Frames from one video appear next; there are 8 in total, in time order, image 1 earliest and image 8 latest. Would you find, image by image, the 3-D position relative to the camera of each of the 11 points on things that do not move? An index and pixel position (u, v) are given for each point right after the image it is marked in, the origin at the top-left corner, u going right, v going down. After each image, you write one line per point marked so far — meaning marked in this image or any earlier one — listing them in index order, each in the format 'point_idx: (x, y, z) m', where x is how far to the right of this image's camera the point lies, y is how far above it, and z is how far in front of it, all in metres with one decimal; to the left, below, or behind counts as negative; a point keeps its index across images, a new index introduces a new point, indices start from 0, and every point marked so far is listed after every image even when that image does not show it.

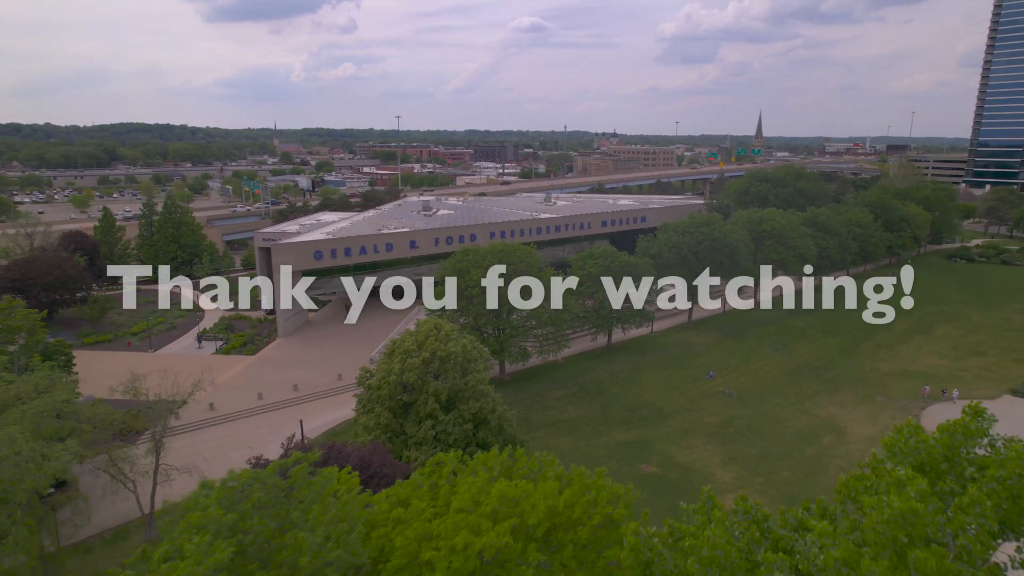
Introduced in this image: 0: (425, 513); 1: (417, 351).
0: (-1.1, -2.8, +7.9) m
1: (-2.7, -1.8, +19.1) m
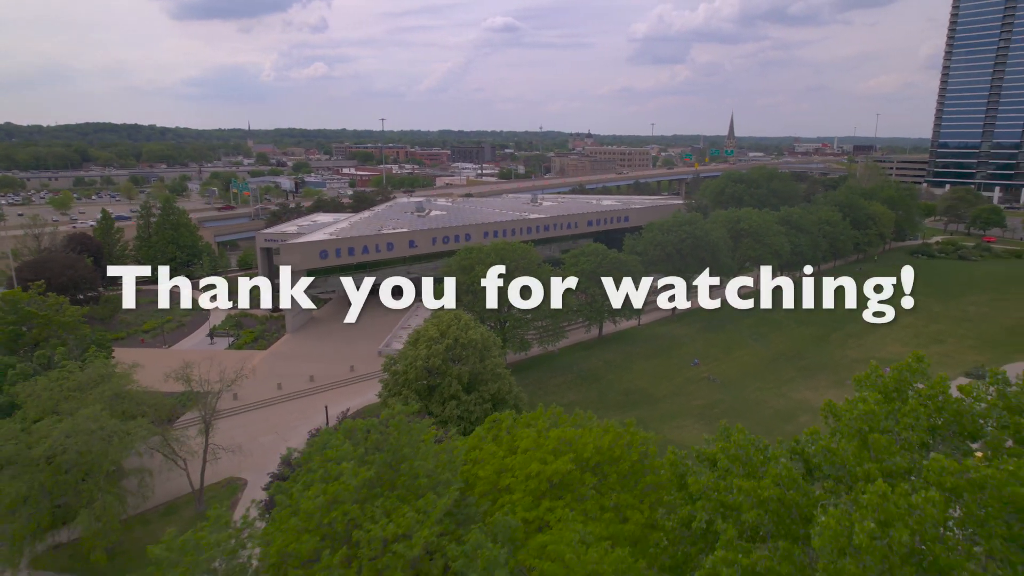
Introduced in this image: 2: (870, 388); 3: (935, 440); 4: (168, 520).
0: (-0.2, -2.6, +10.1) m
1: (-2.3, -1.6, +21.2) m
2: (+4.5, -1.4, +9.0) m
3: (+5.1, -2.0, +7.4) m
4: (-9.9, -6.6, +18.6) m
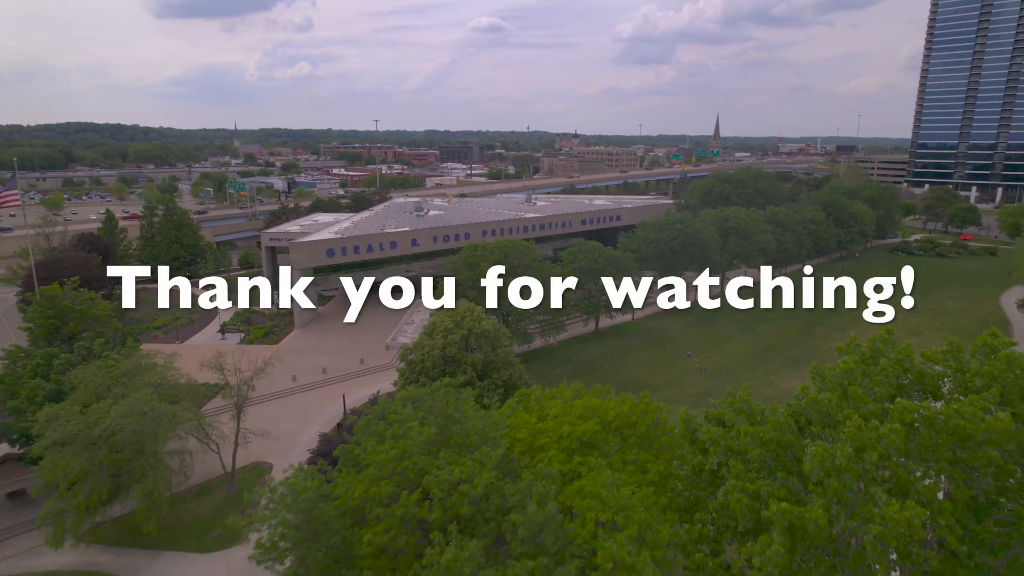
0: (+0.3, -2.4, +11.6) m
1: (-2.0, -1.4, +22.7) m
2: (+5.1, -1.2, +10.7) m
3: (+5.8, -1.7, +9.1) m
4: (-9.5, -6.5, +20.0) m
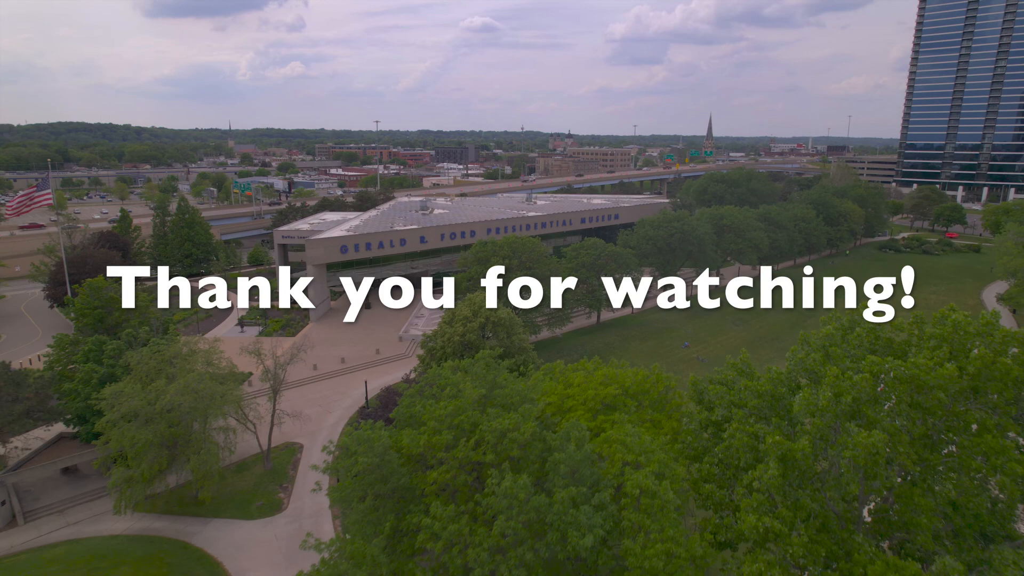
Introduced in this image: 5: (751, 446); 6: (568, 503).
0: (+1.0, -2.1, +13.4) m
1: (-1.5, -1.1, +24.5) m
2: (+5.7, -0.8, +12.6) m
3: (+6.4, -1.4, +11.0) m
4: (-8.9, -6.2, +21.7) m
5: (+3.7, -2.4, +10.1) m
6: (+0.8, -3.1, +9.5) m
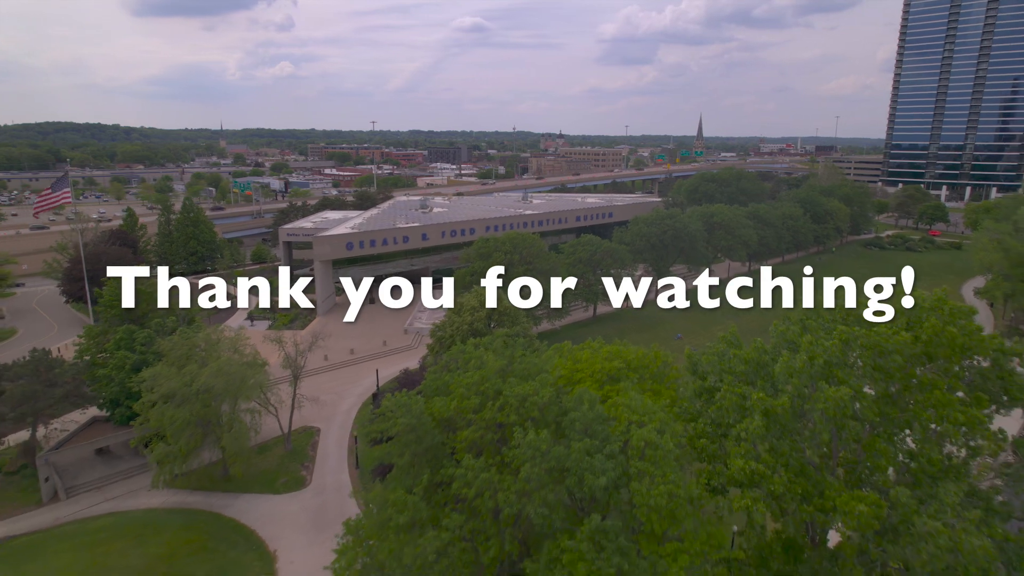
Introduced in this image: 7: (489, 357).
0: (+1.3, -1.8, +15.0) m
1: (-1.3, -0.8, +26.1) m
2: (+6.1, -0.5, +14.2) m
3: (+6.8, -1.1, +12.6) m
4: (-8.7, -5.9, +23.2) m
5: (+4.1, -2.1, +11.7) m
6: (+1.2, -2.8, +11.1) m
7: (-1.0, -1.8, +13.9) m
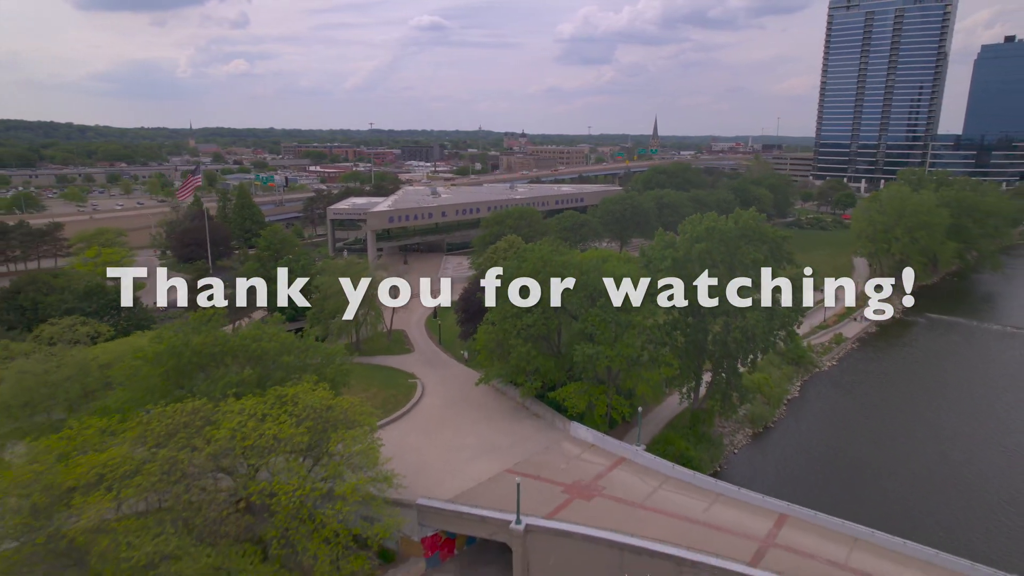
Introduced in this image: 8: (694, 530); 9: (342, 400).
0: (+3.0, +1.4, +29.0) m
1: (-0.2, +2.3, +39.9) m
2: (+7.8, +2.7, +28.5) m
3: (+8.6, +2.1, +26.9) m
4: (-7.4, -2.9, +36.6) m
5: (+6.0, +1.0, +25.9) m
6: (+3.2, +0.3, +25.1) m
7: (+0.8, +1.3, +27.7) m
8: (+4.9, -6.4, +17.6) m
9: (-4.3, -2.9, +16.8) m
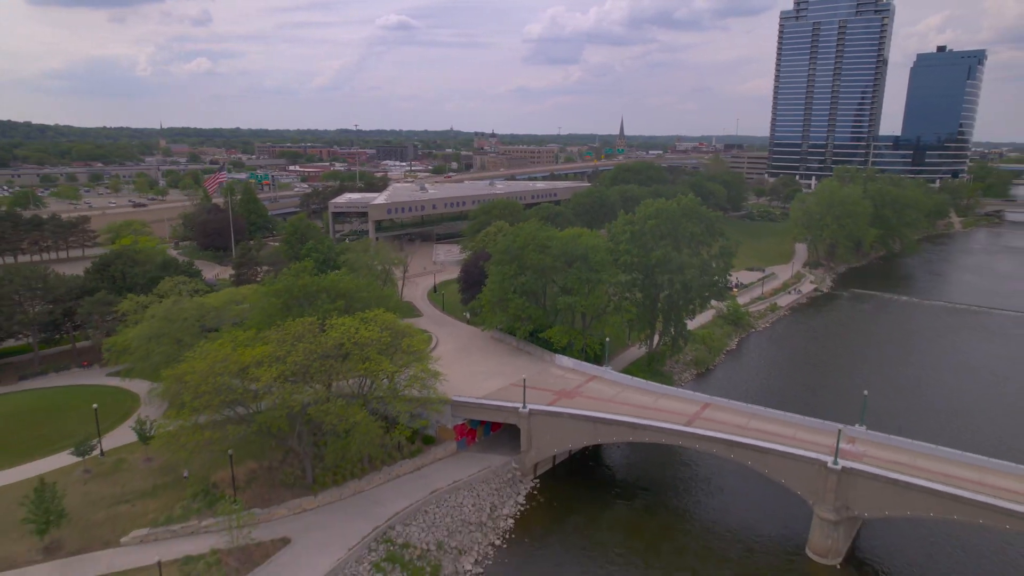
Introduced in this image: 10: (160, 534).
0: (+2.7, +3.0, +36.7) m
1: (-1.0, +3.9, +47.4) m
2: (+7.5, +4.4, +36.4) m
3: (+8.4, +3.8, +34.9) m
4: (-8.0, -1.3, +43.8) m
5: (+5.8, +2.7, +33.7) m
6: (+3.0, +2.0, +32.8) m
7: (+0.5, +2.9, +35.3) m
8: (+5.1, -4.7, +25.4) m
9: (-4.0, -1.3, +24.2) m
10: (-10.4, -7.3, +19.2) m
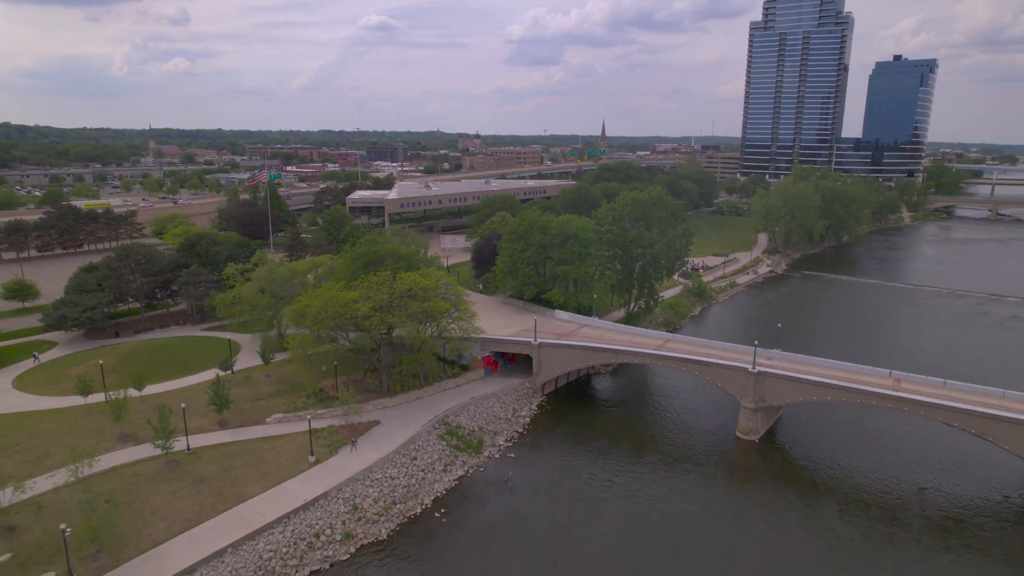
0: (+3.1, +4.8, +45.9) m
1: (-0.9, +5.6, +56.5) m
2: (+7.9, +6.2, +45.7) m
3: (+8.8, +5.6, +44.2) m
4: (-7.8, +0.3, +52.7) m
5: (+6.3, +4.5, +42.9) m
6: (+3.5, +3.8, +41.9) m
7: (+1.0, +4.7, +44.4) m
8: (+5.9, -2.9, +34.6) m
9: (-3.3, +0.4, +33.2) m
10: (-9.4, -5.6, +28.0) m
